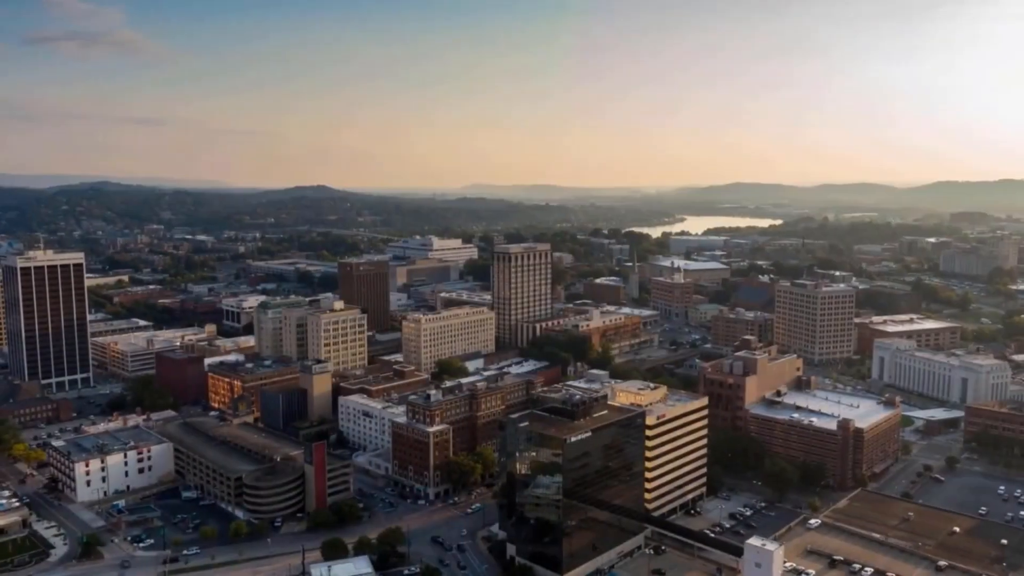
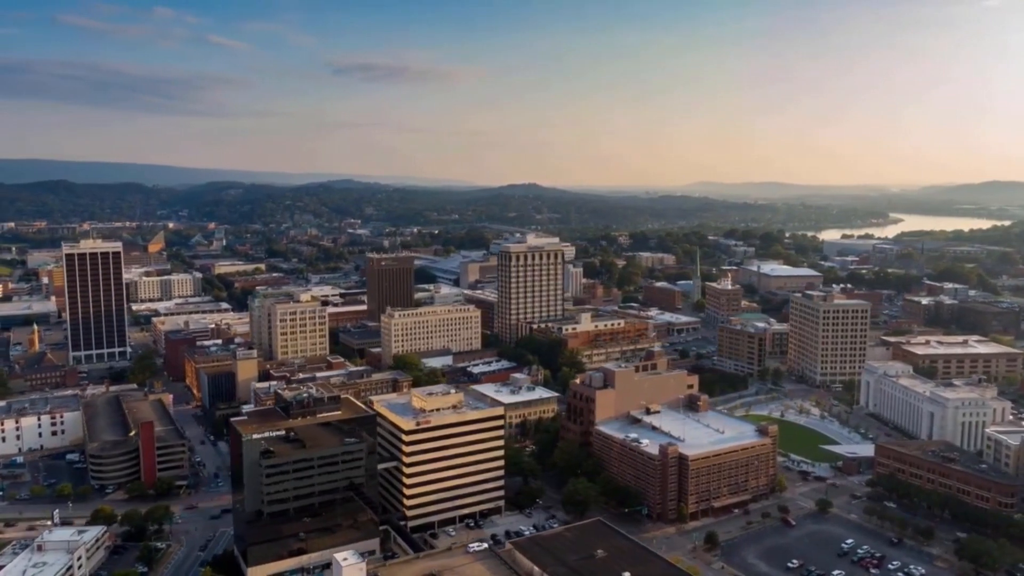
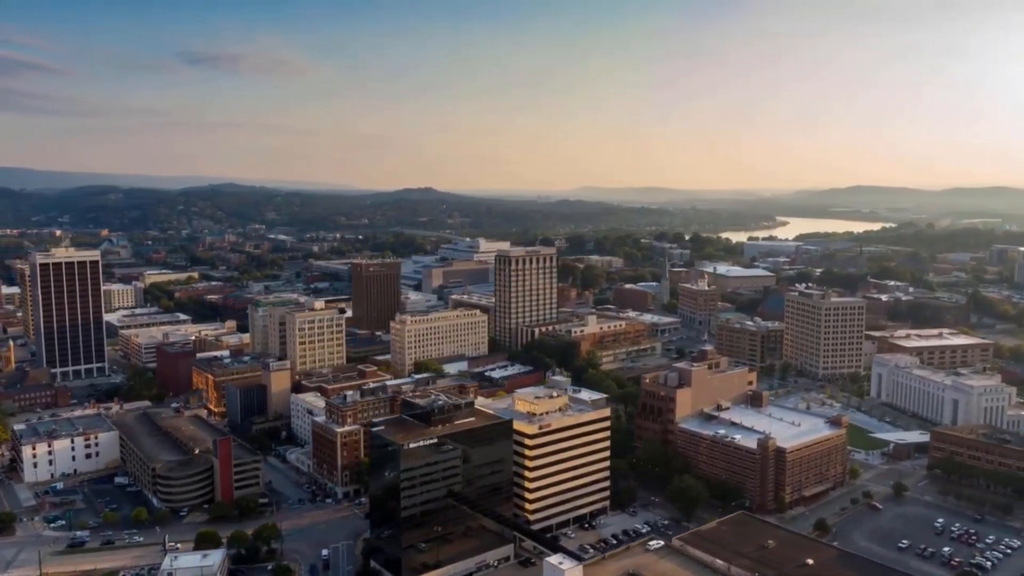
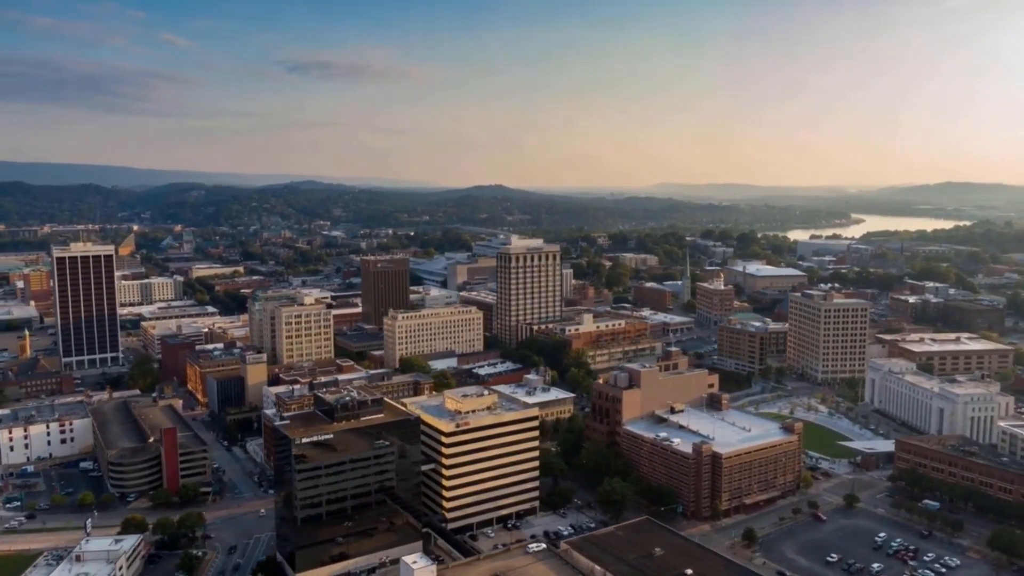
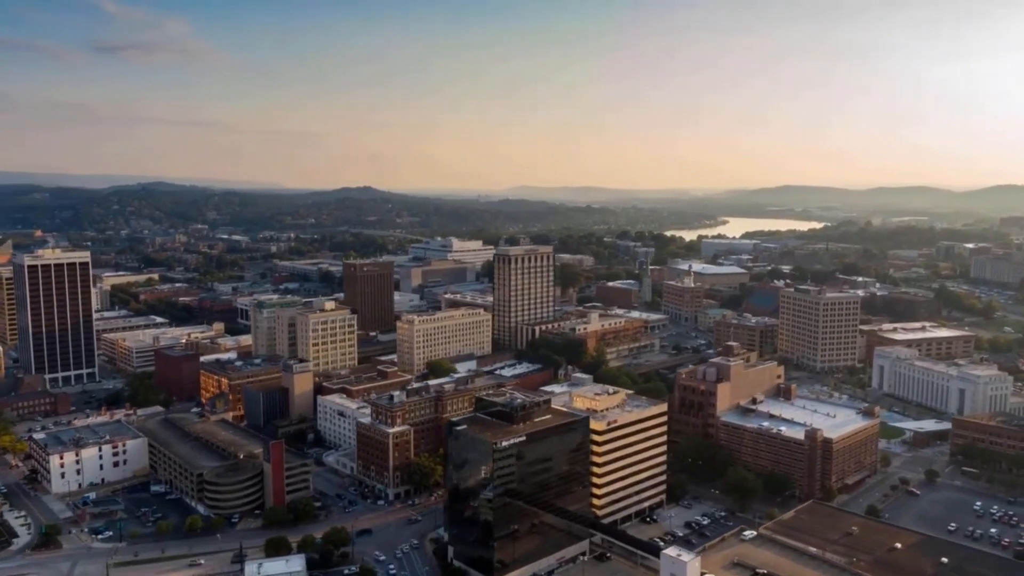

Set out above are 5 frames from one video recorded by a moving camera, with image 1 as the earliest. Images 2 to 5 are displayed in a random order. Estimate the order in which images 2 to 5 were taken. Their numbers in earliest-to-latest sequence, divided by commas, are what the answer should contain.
5, 3, 4, 2
